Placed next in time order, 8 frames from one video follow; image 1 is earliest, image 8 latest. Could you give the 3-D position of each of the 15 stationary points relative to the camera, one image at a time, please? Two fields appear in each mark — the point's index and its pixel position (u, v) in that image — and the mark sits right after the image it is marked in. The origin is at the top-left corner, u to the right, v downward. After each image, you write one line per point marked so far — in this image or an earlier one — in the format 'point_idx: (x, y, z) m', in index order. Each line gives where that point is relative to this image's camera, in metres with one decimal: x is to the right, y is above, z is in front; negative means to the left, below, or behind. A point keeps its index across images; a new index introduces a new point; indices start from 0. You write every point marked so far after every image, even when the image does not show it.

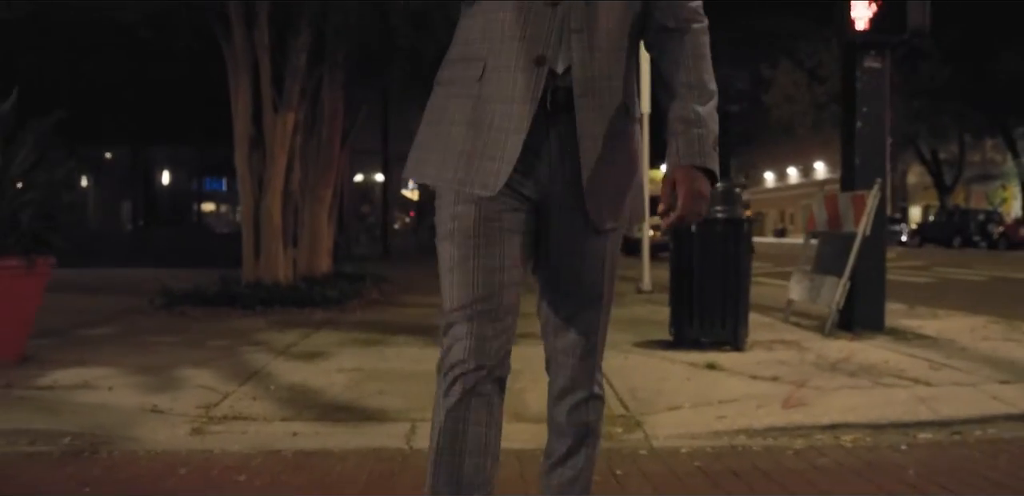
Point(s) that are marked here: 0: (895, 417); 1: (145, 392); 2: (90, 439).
0: (+1.9, -0.8, +4.7) m
1: (-2.1, -0.8, +5.3) m
2: (-2.0, -0.9, +4.4) m
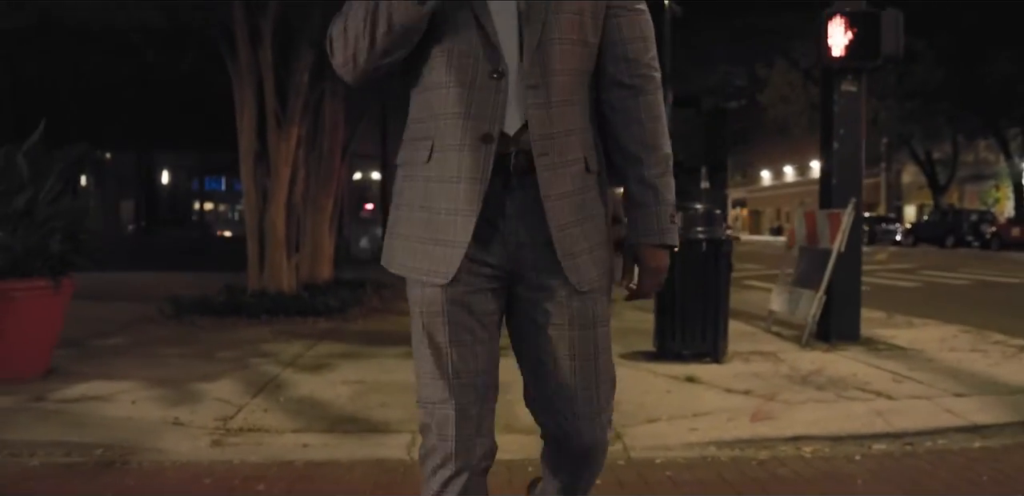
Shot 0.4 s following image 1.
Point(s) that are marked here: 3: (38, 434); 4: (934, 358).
0: (+1.9, -1.0, +5.1) m
1: (-2.1, -1.0, +5.8) m
2: (-2.0, -1.0, +4.9) m
3: (-2.5, -1.0, +5.0) m
4: (+3.4, -0.9, +7.6) m
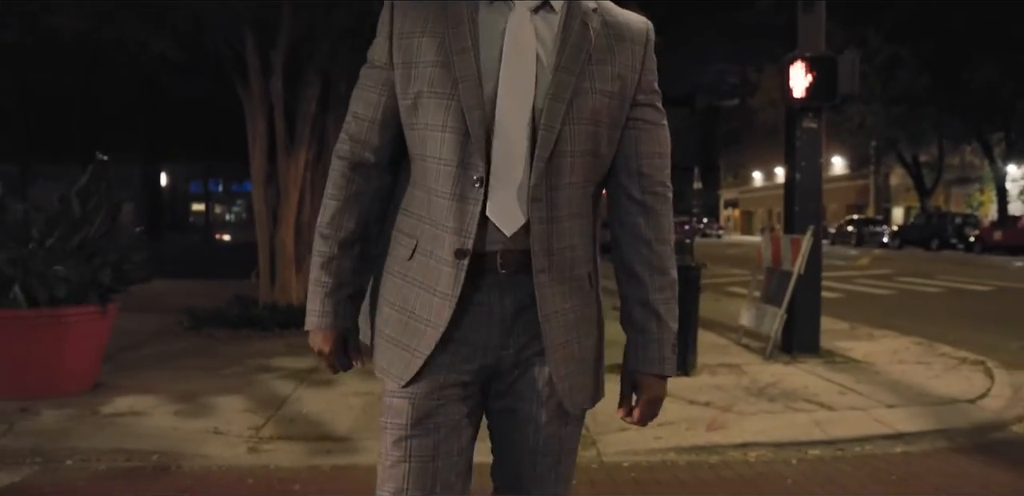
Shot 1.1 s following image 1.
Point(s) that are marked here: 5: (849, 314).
0: (+1.8, -1.2, +6.0) m
1: (-2.2, -1.2, +6.6) m
2: (-2.1, -1.3, +5.8) m
3: (-2.6, -1.2, +5.9) m
4: (+3.4, -1.1, +8.5) m
5: (+5.3, -1.0, +14.9) m
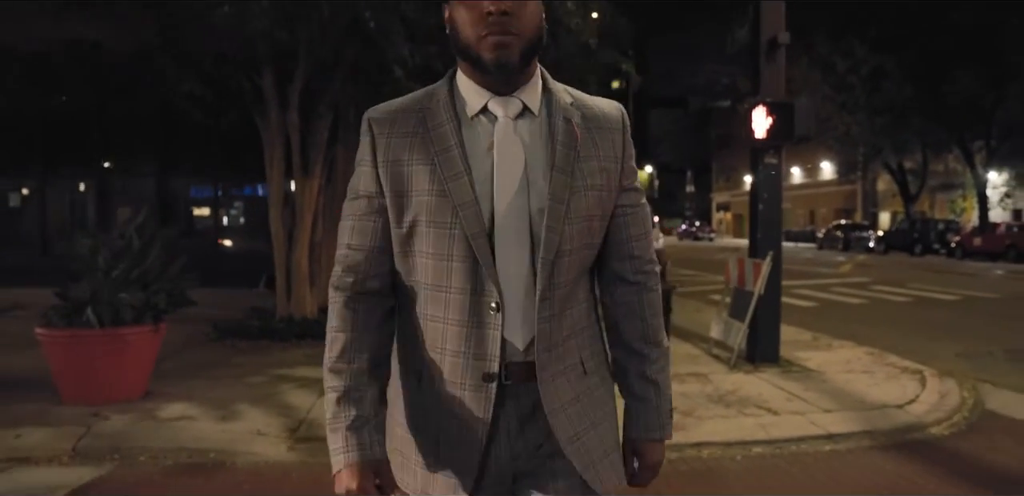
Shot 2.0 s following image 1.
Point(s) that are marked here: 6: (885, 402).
0: (+1.8, -1.5, +7.3) m
1: (-2.2, -1.4, +7.8) m
2: (-2.1, -1.5, +7.0) m
3: (-2.6, -1.5, +7.1) m
4: (+3.3, -1.4, +9.8) m
5: (+5.2, -1.3, +16.1) m
6: (+3.5, -1.4, +8.8) m
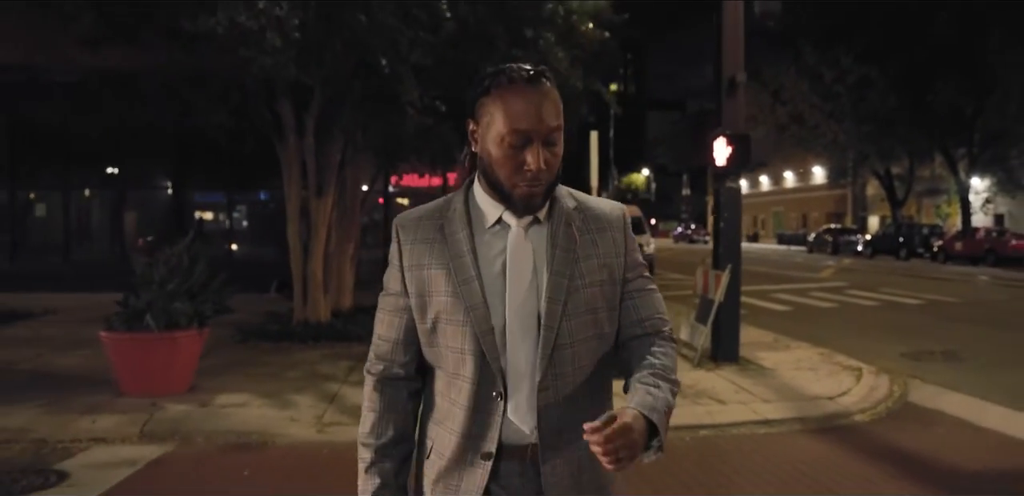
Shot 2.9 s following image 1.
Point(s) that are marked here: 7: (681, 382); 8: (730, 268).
0: (+1.7, -1.6, +8.8) m
1: (-2.3, -1.6, +9.4) m
2: (-2.2, -1.7, +8.5) m
3: (-2.7, -1.6, +8.6) m
4: (+3.2, -1.5, +11.3) m
5: (+5.1, -1.5, +17.6) m
6: (+3.4, -1.6, +10.3) m
7: (+1.9, -1.5, +10.7) m
8: (+2.8, -0.3, +12.1) m
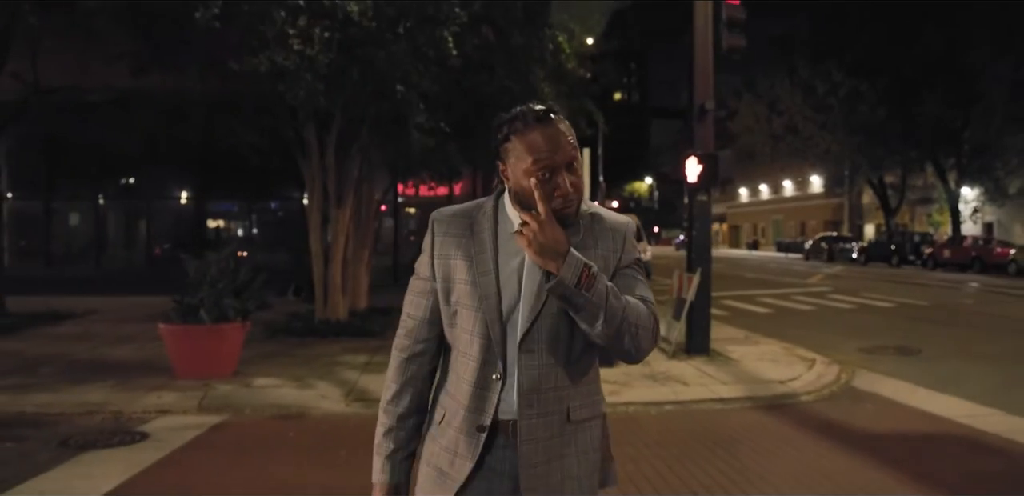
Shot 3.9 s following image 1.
0: (+1.6, -1.7, +10.5) m
1: (-2.4, -1.7, +11.1) m
2: (-2.3, -1.7, +10.2) m
3: (-2.8, -1.7, +10.3) m
4: (+3.2, -1.6, +13.0) m
5: (+5.1, -1.6, +19.3) m
6: (+3.3, -1.7, +12.0) m
7: (+1.9, -1.6, +12.4) m
8: (+2.8, -0.3, +13.8) m
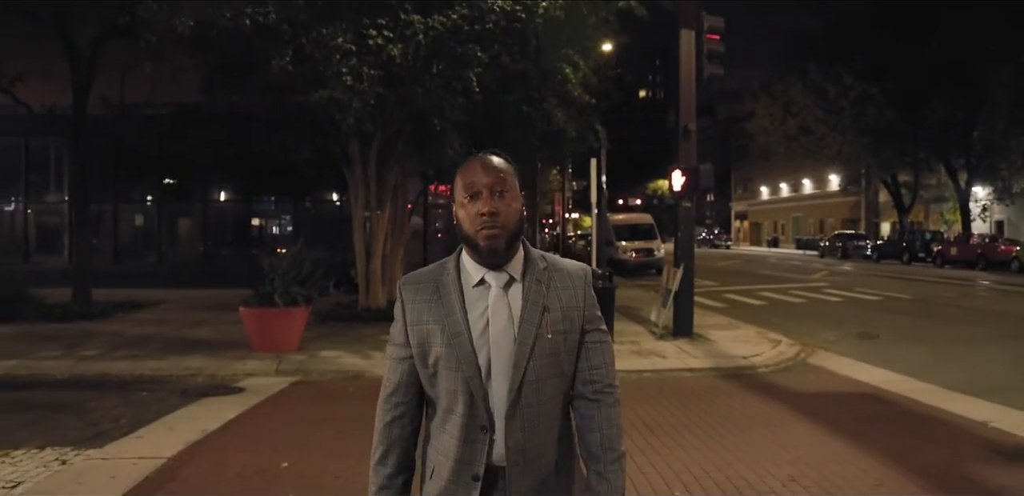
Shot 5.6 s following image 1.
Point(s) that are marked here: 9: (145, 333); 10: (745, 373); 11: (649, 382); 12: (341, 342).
0: (+1.8, -1.7, +13.1) m
1: (-2.2, -1.6, +13.8) m
2: (-2.1, -1.7, +12.9) m
3: (-2.6, -1.7, +13.1) m
4: (+3.4, -1.6, +15.6) m
5: (+5.5, -1.6, +21.8) m
6: (+3.5, -1.7, +14.6) m
7: (+2.1, -1.6, +15.0) m
8: (+3.0, -0.3, +16.4) m
9: (-6.5, -1.5, +16.7) m
10: (+3.3, -1.8, +13.4) m
11: (+1.8, -1.8, +12.5) m
12: (-2.8, -1.5, +15.3) m
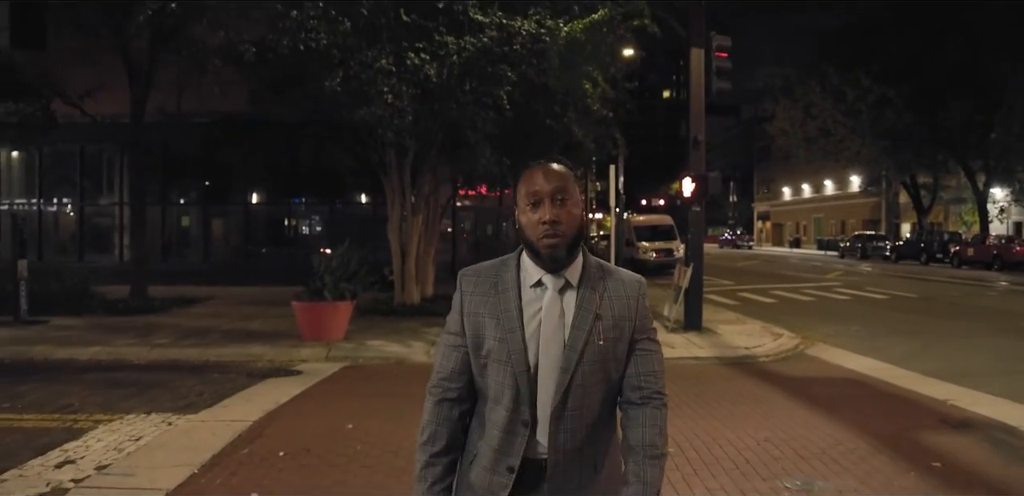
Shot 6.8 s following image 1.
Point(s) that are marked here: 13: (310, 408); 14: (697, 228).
0: (+2.1, -1.7, +14.6) m
1: (-1.8, -1.6, +15.4) m
2: (-1.8, -1.7, +14.5) m
3: (-2.2, -1.7, +14.7) m
4: (+3.8, -1.6, +17.0) m
5: (+6.1, -1.6, +23.3) m
6: (+3.9, -1.7, +16.0) m
7: (+2.5, -1.6, +16.5) m
8: (+3.5, -0.3, +17.9) m
9: (-6.0, -1.5, +18.4) m
10: (+3.7, -1.8, +14.9) m
11: (+2.1, -1.8, +14.1) m
12: (-2.4, -1.5, +16.9) m
13: (-2.1, -1.7, +10.0) m
14: (+3.6, +0.4, +18.1) m
